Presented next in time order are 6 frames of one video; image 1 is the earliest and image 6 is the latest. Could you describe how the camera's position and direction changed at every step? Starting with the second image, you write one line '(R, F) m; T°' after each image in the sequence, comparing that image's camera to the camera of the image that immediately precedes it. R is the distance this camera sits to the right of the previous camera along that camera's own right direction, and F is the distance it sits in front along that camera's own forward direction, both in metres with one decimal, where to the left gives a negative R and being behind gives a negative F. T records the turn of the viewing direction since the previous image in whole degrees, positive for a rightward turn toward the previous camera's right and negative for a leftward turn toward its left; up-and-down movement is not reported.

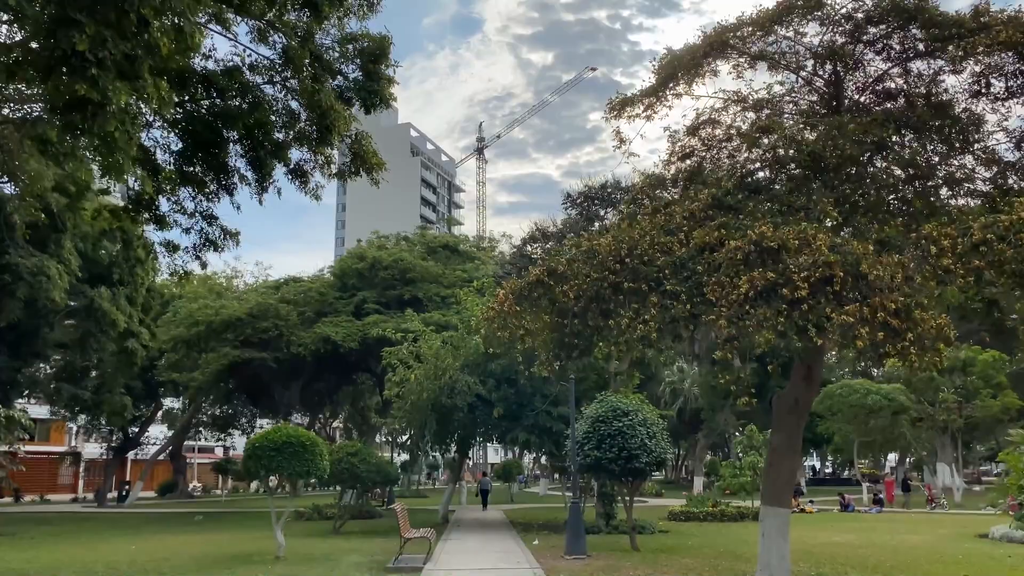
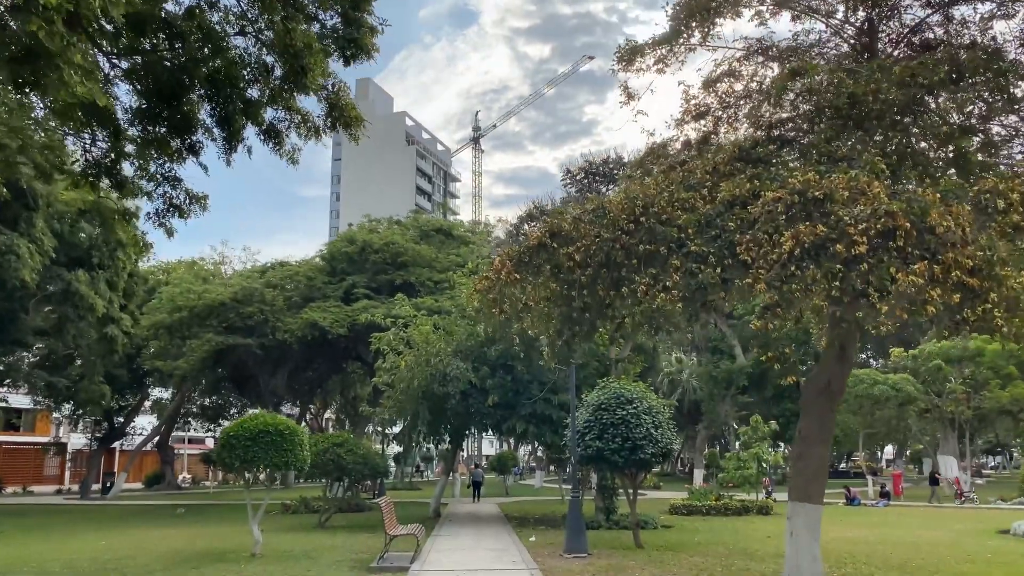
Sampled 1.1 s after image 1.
(0.0, +1.1) m; 0°
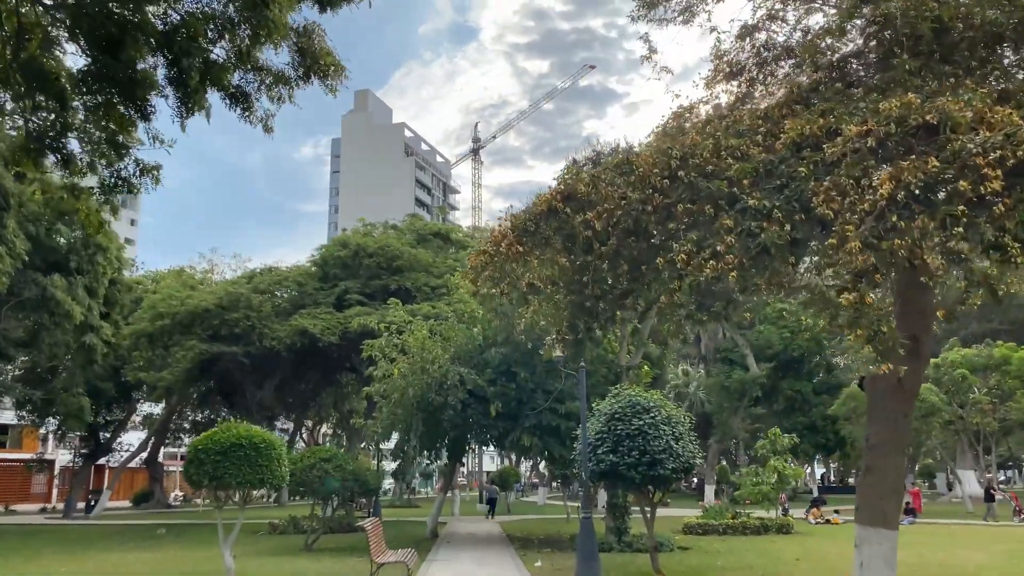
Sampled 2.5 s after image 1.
(0.0, +1.5) m; 0°
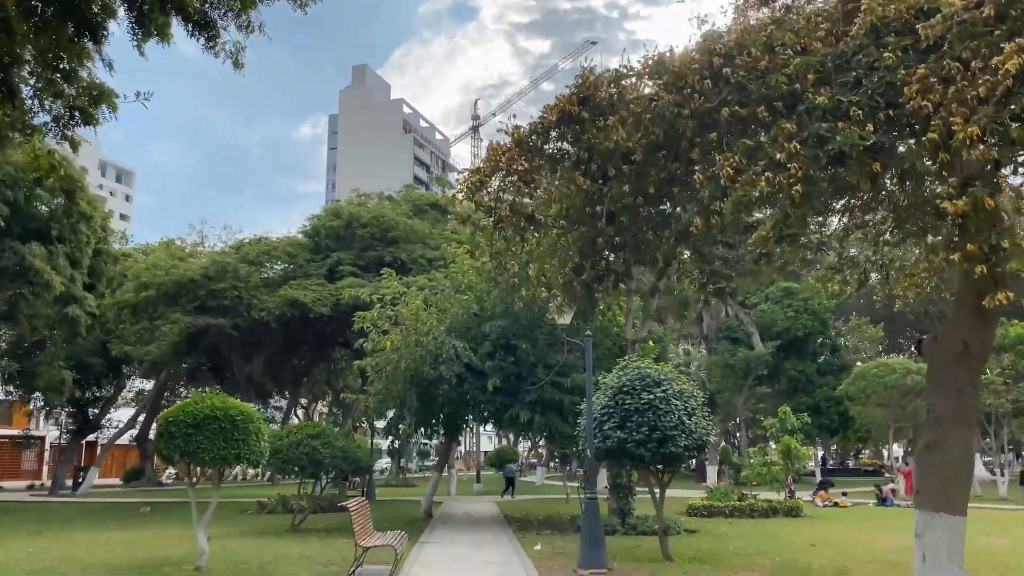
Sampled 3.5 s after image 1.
(0.0, +1.0) m; 0°
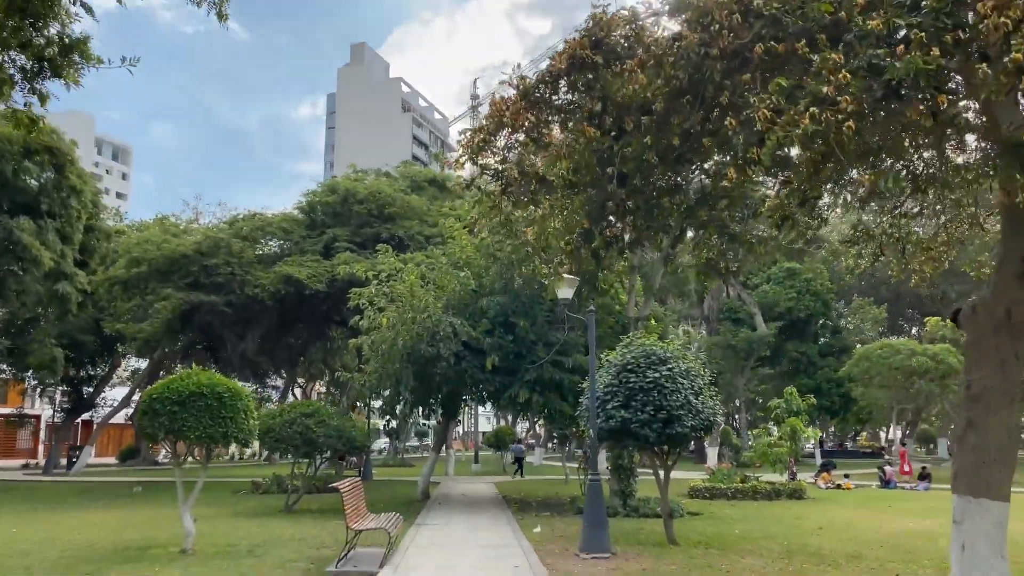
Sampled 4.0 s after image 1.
(0.0, +0.5) m; 0°
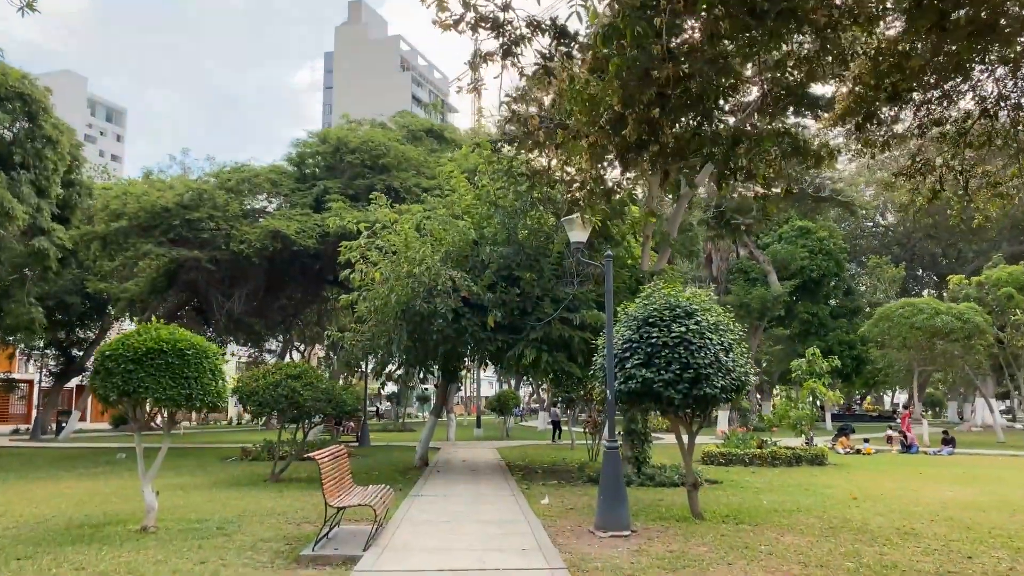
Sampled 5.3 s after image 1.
(0.0, +1.4) m; 0°
